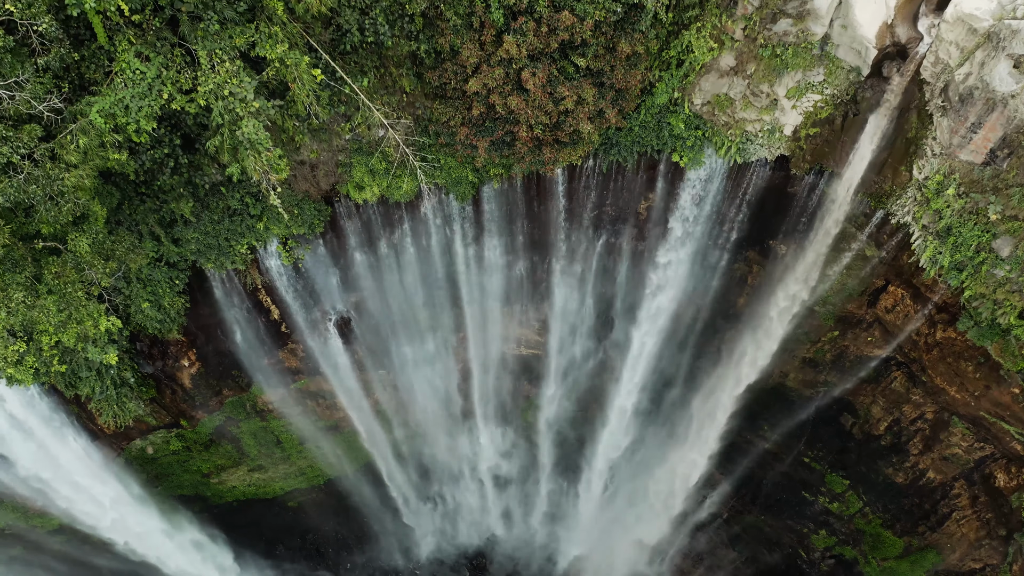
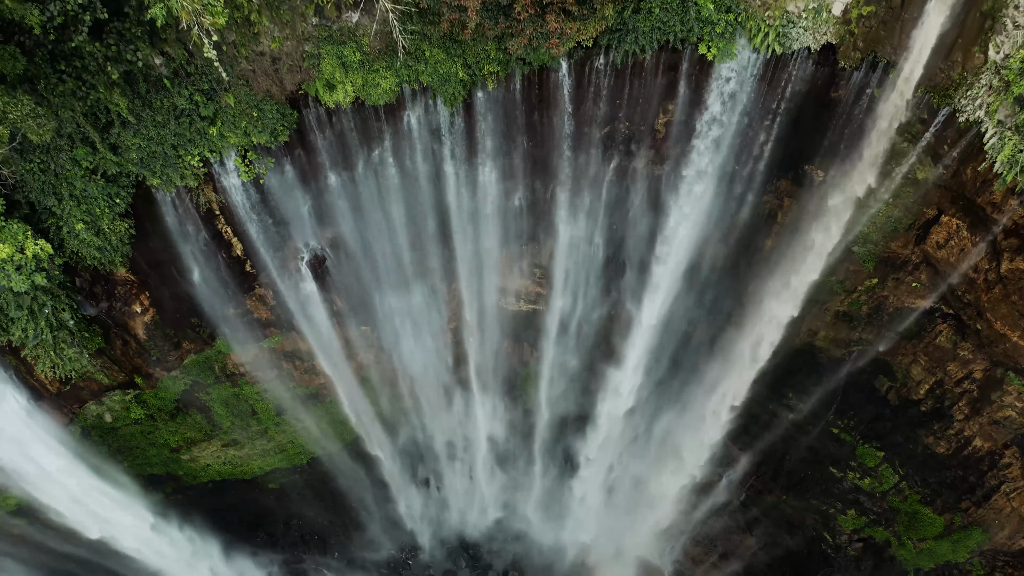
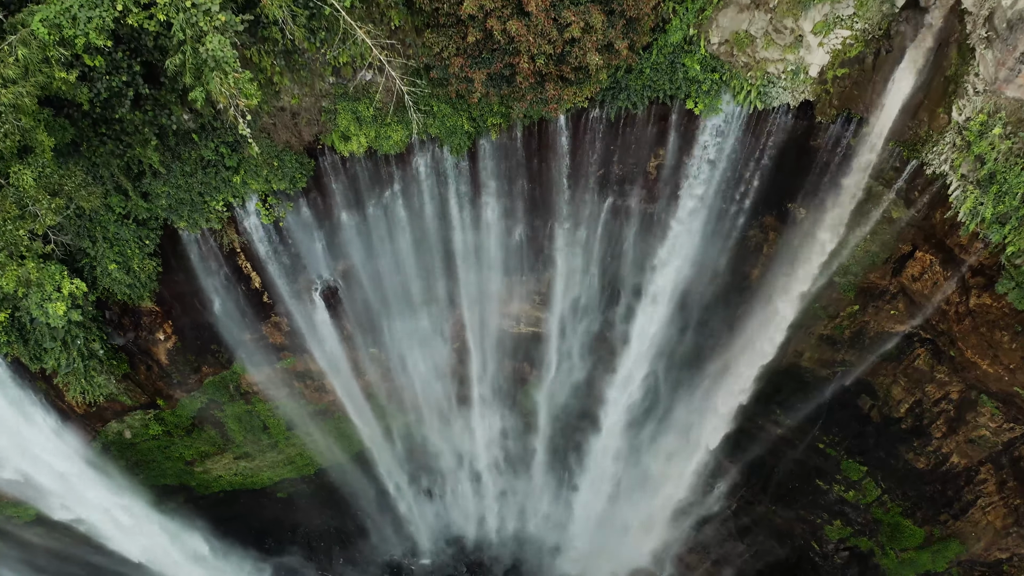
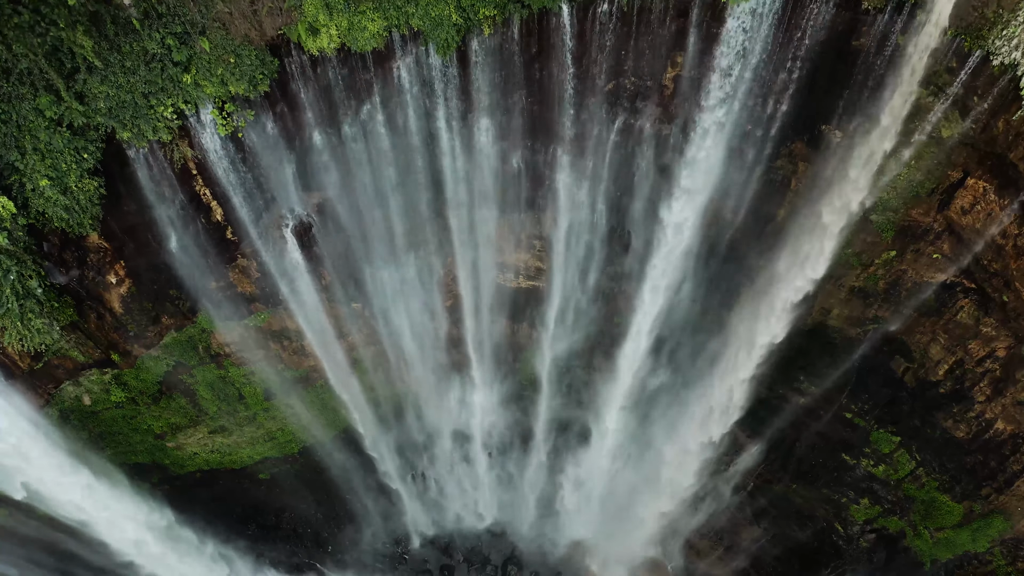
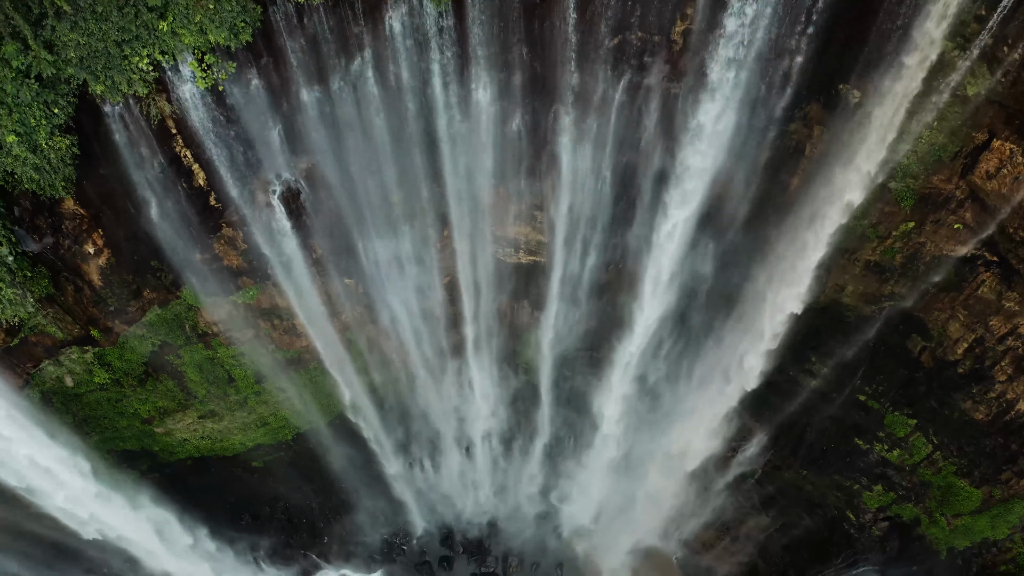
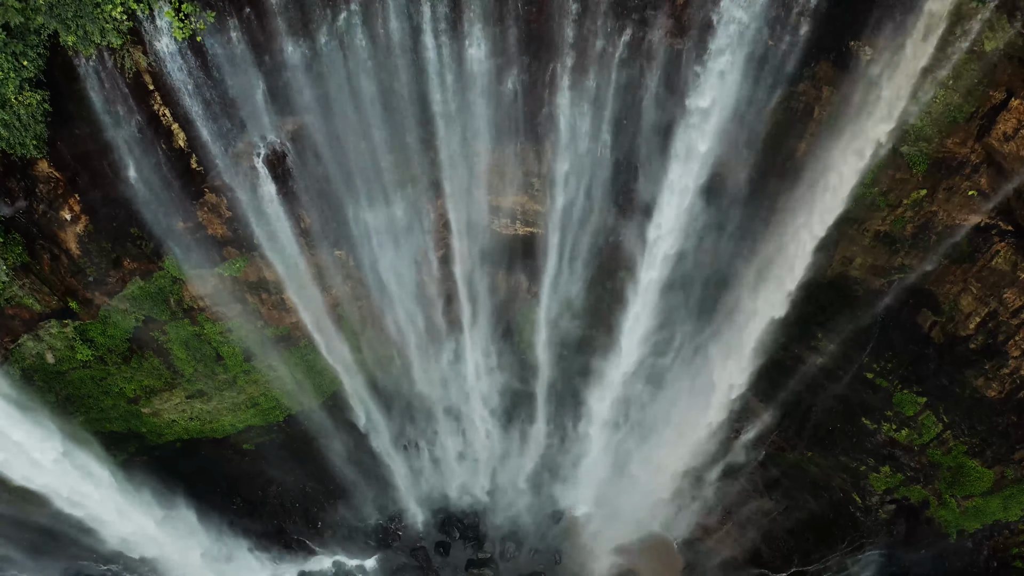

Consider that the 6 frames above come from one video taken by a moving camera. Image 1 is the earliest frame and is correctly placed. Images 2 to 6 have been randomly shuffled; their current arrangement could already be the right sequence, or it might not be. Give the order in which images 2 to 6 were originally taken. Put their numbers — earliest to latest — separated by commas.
3, 2, 4, 5, 6
